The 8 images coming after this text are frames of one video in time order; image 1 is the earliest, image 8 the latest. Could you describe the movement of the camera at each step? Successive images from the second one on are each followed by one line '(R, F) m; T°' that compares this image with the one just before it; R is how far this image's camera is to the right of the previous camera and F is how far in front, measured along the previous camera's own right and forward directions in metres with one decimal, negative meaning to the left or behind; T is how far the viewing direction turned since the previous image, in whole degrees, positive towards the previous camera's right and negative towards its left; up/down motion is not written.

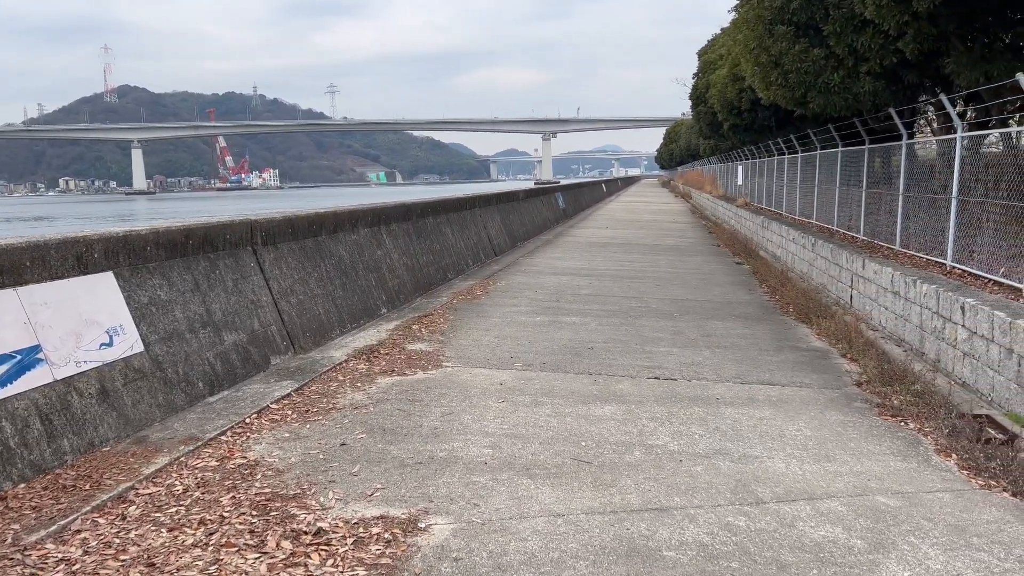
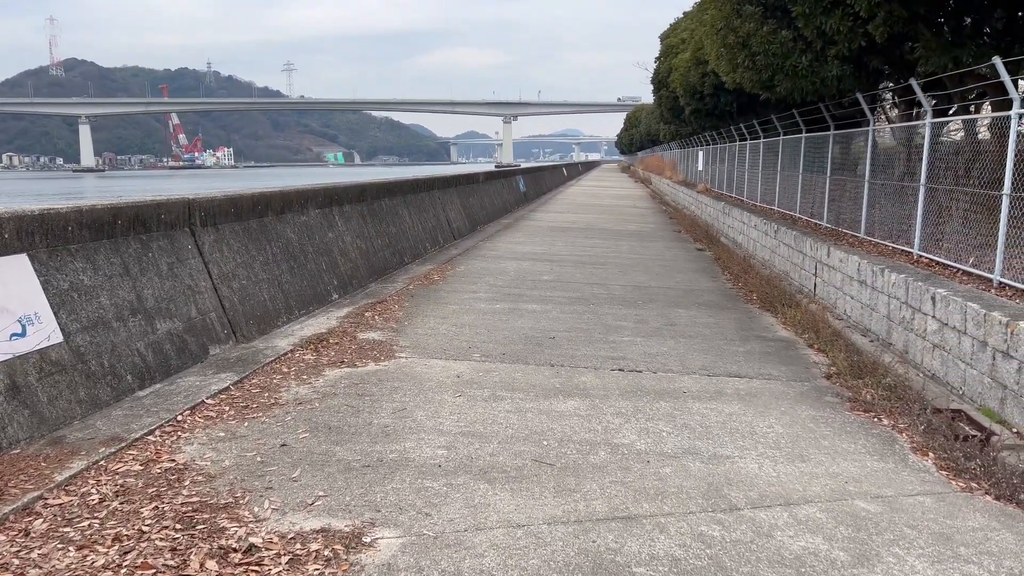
(0.0, +0.3) m; +3°
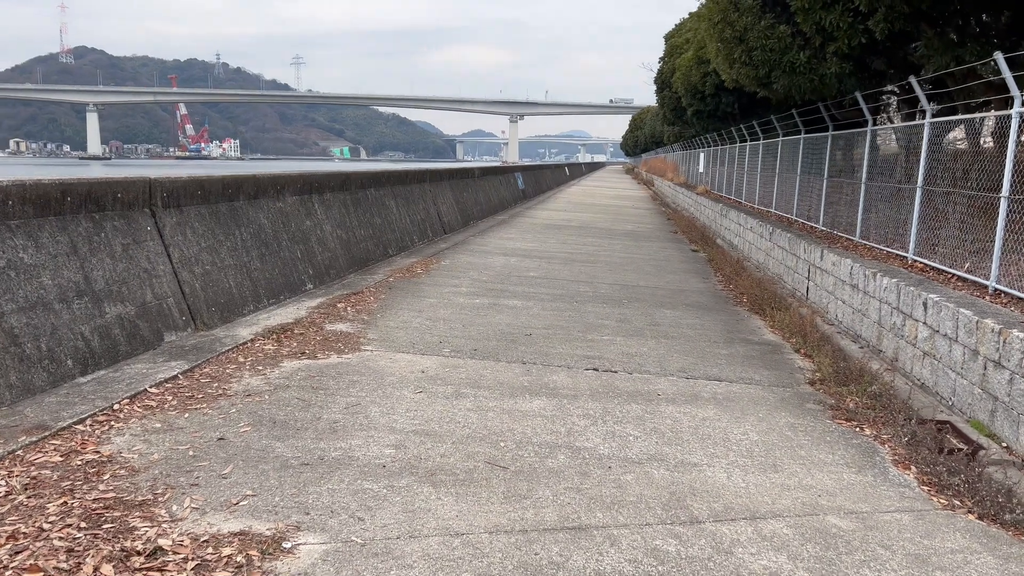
(+0.2, +0.3) m; 0°
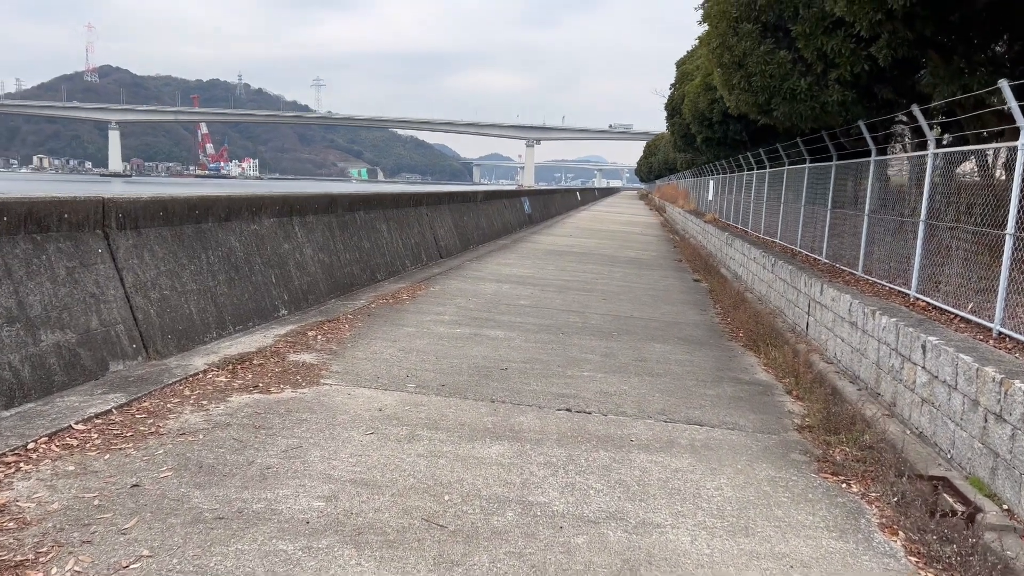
(+0.3, +0.3) m; -1°
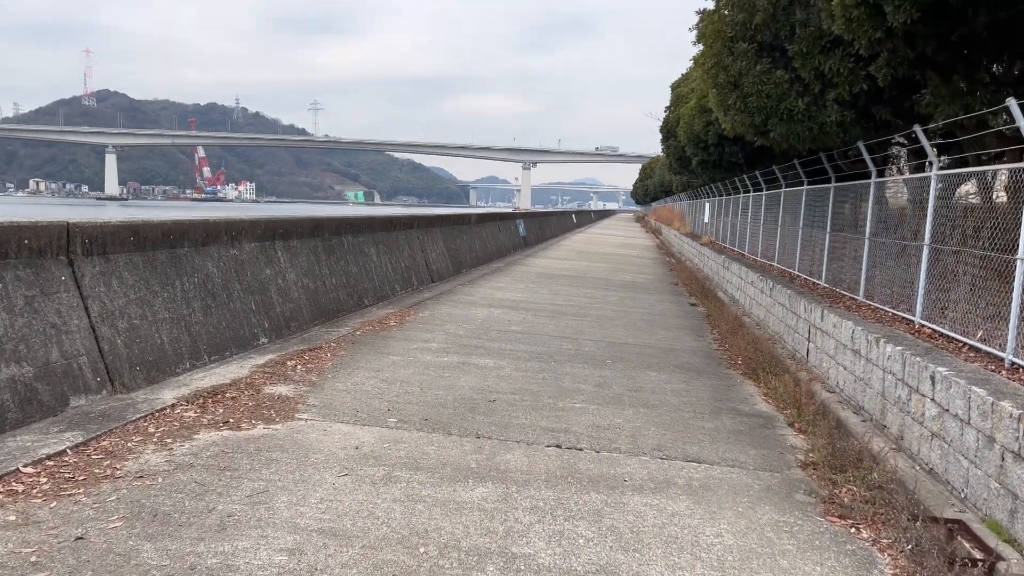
(+0.1, +0.3) m; 0°
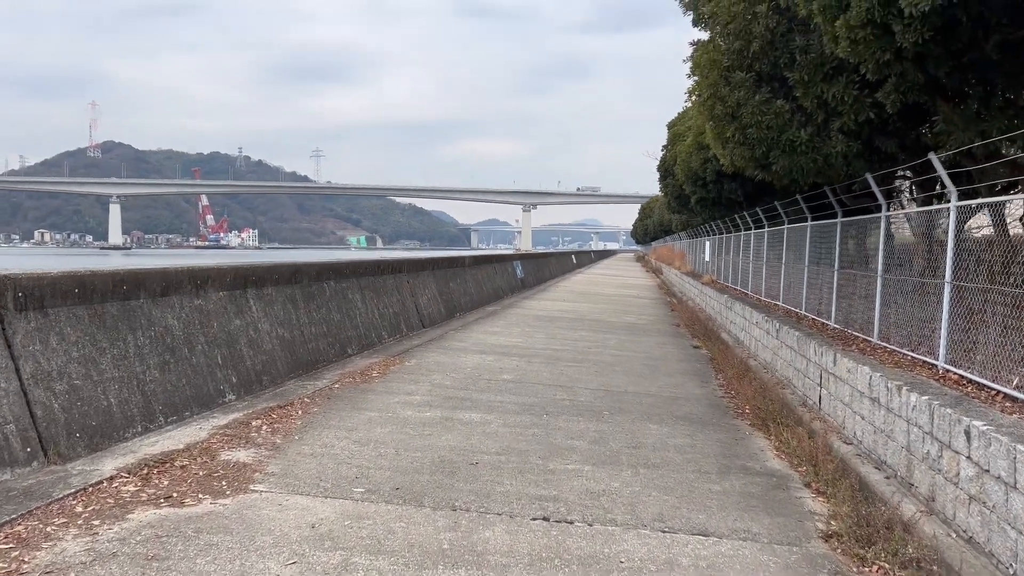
(+0.1, +0.5) m; 0°
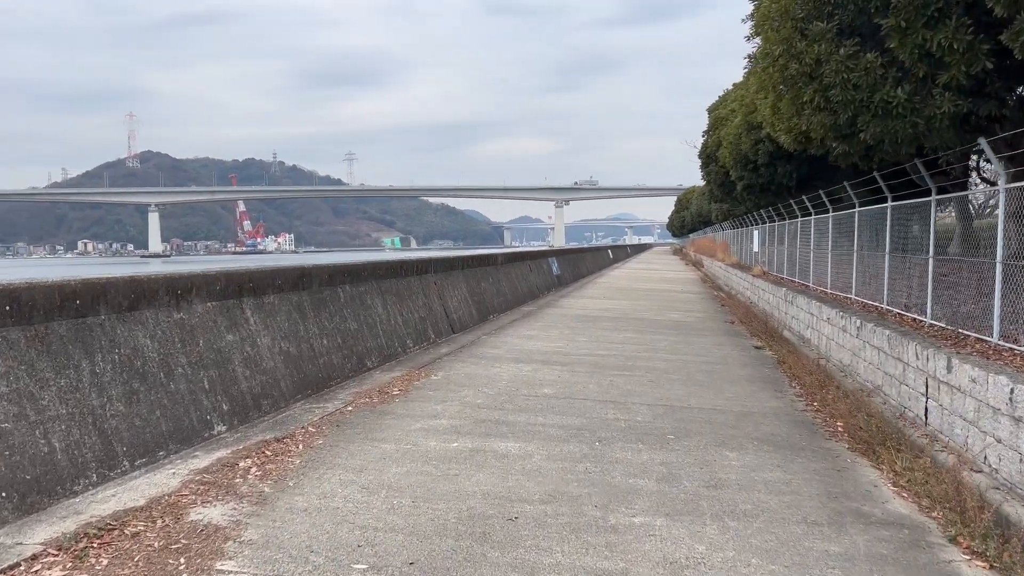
(0.0, +1.2) m; -2°
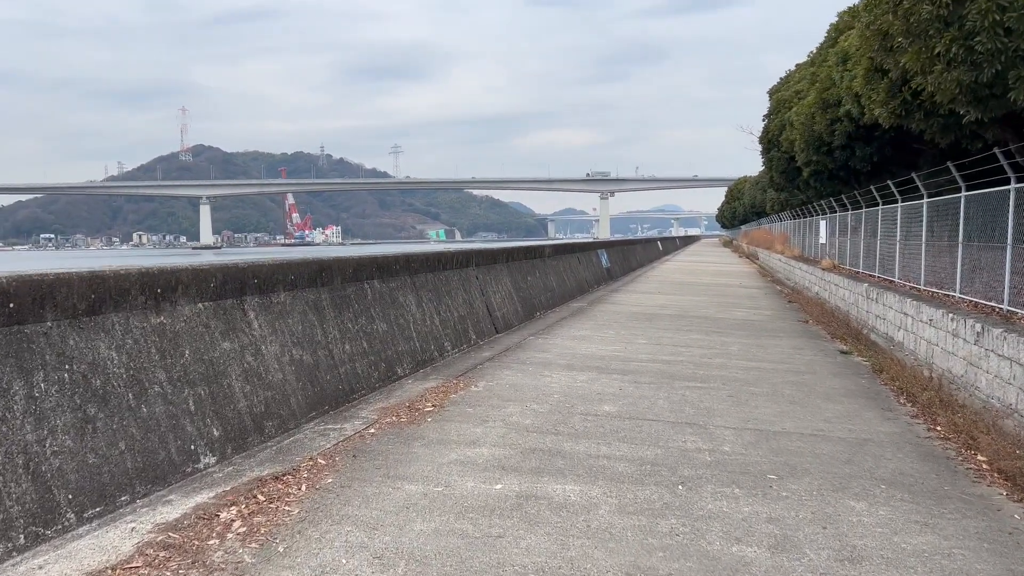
(-0.1, +1.2) m; -3°
